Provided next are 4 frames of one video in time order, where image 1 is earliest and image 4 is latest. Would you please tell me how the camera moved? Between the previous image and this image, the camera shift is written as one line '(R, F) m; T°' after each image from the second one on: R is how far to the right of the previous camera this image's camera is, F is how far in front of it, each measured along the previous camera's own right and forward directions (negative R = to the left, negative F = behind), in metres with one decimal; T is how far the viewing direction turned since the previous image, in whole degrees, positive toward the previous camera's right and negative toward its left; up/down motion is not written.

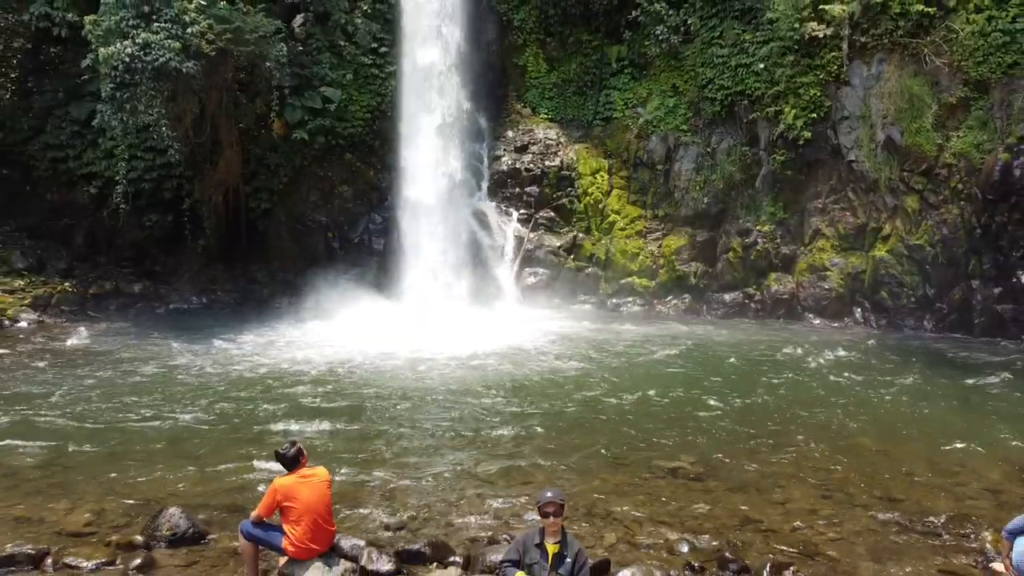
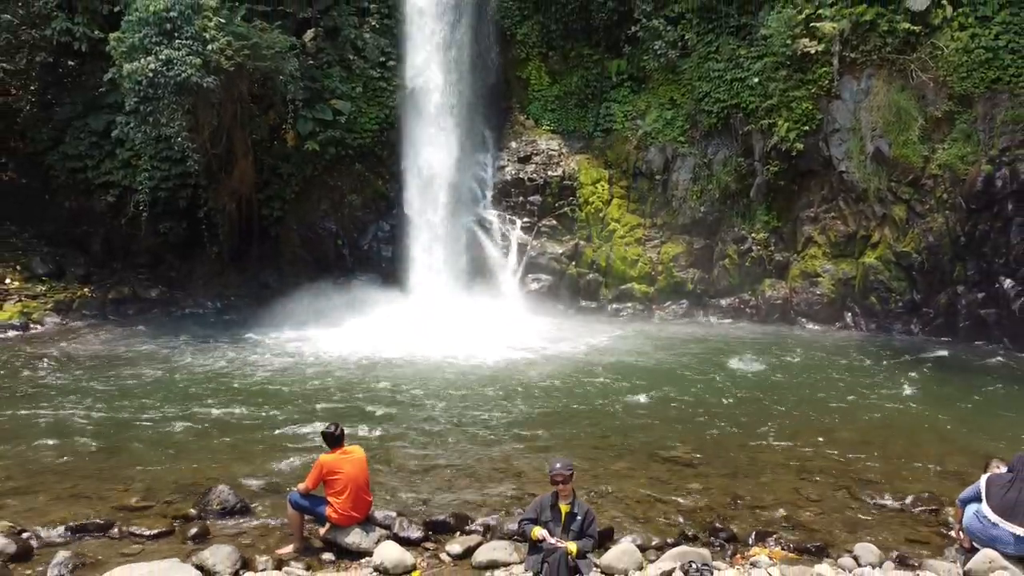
(-0.1, -0.5) m; 0°
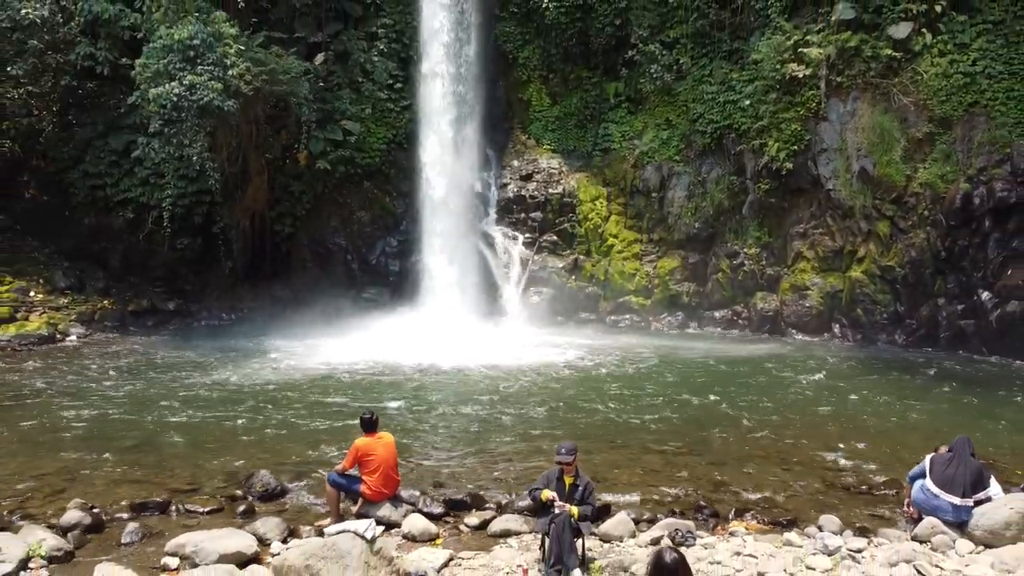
(-0.1, -0.7) m; 0°
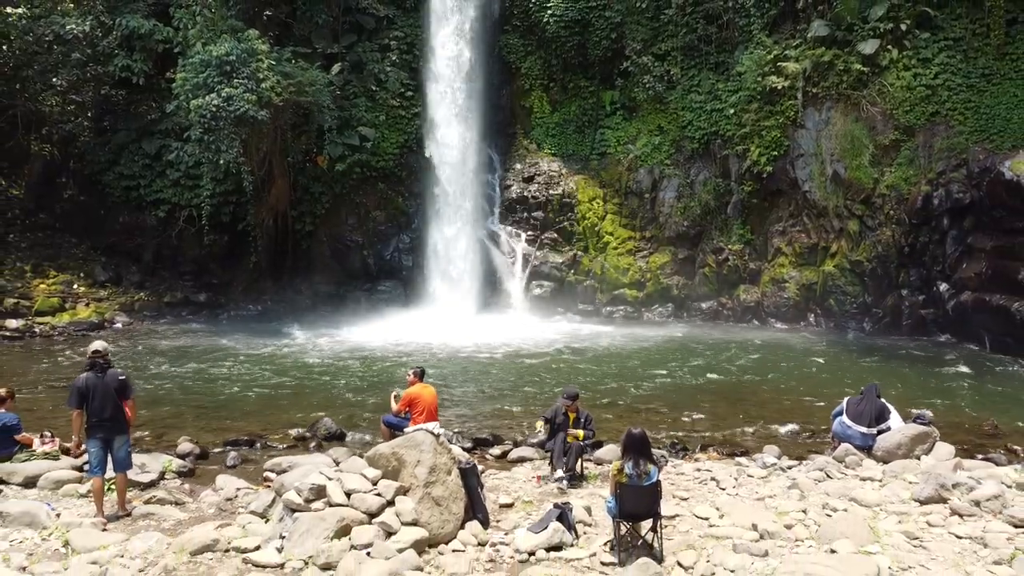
(-0.1, -1.4) m; 0°
